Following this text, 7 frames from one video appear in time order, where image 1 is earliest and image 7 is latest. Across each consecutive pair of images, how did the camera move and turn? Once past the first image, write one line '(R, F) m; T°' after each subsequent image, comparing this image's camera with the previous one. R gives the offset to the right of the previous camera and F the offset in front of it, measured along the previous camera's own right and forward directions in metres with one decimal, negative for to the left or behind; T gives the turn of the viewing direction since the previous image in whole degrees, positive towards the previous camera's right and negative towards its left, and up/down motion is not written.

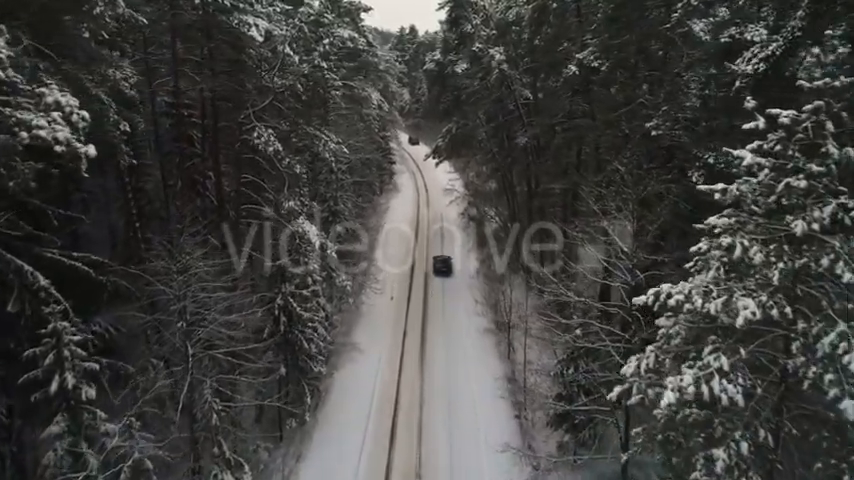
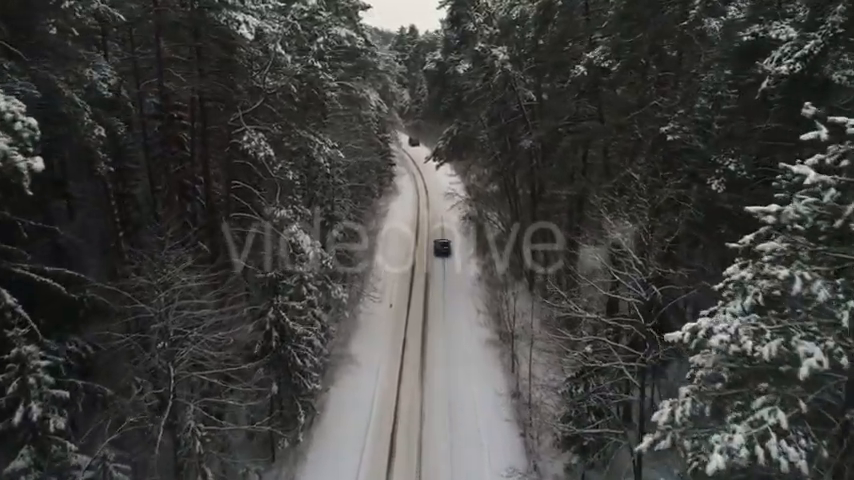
(0.0, +0.9) m; 0°
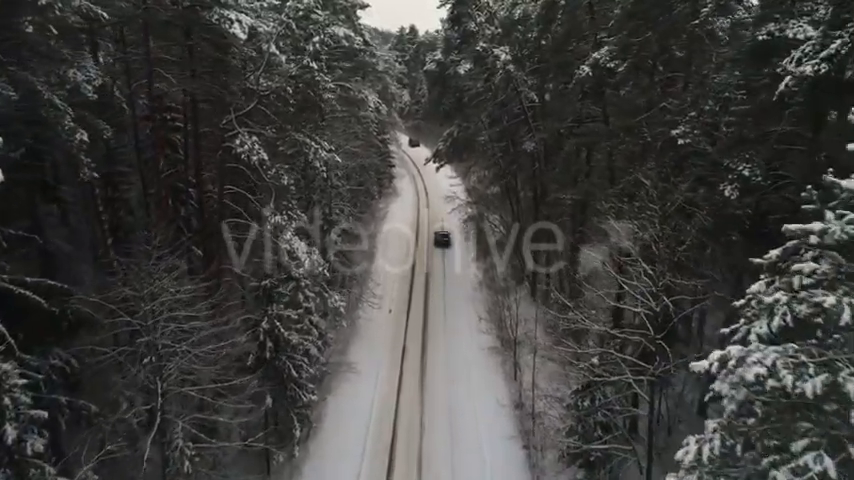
(0.0, +0.6) m; 0°
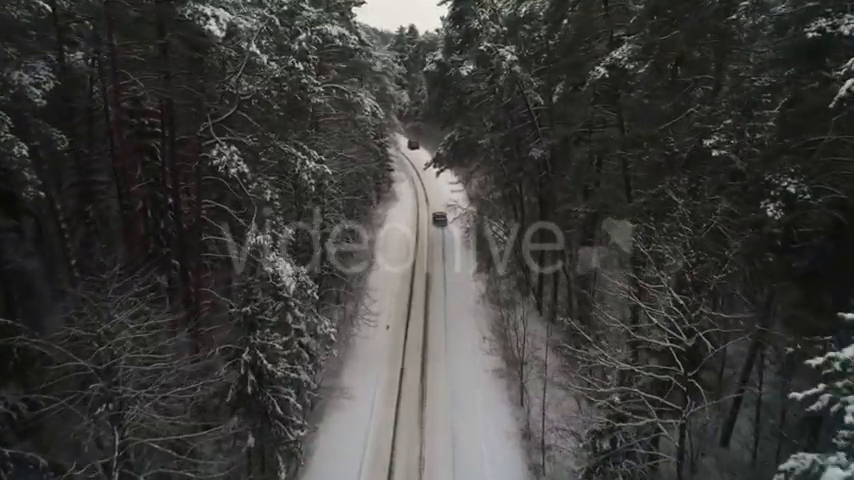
(0.0, +1.5) m; 0°
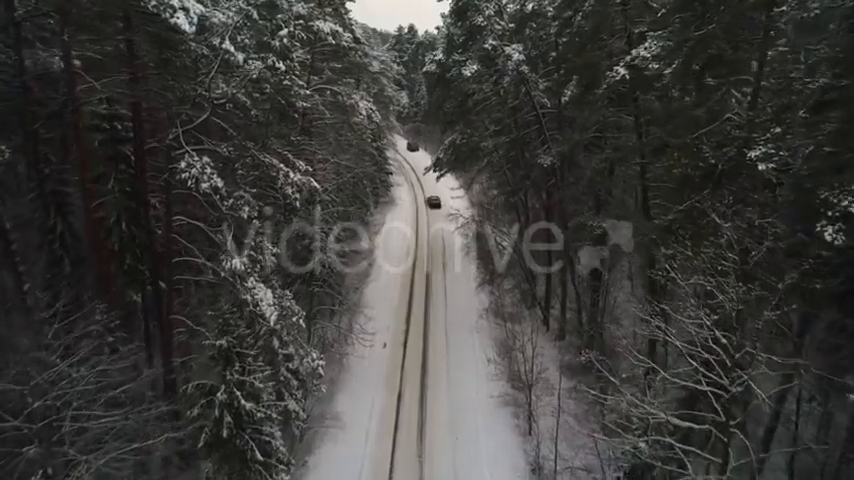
(0.0, +1.6) m; 0°
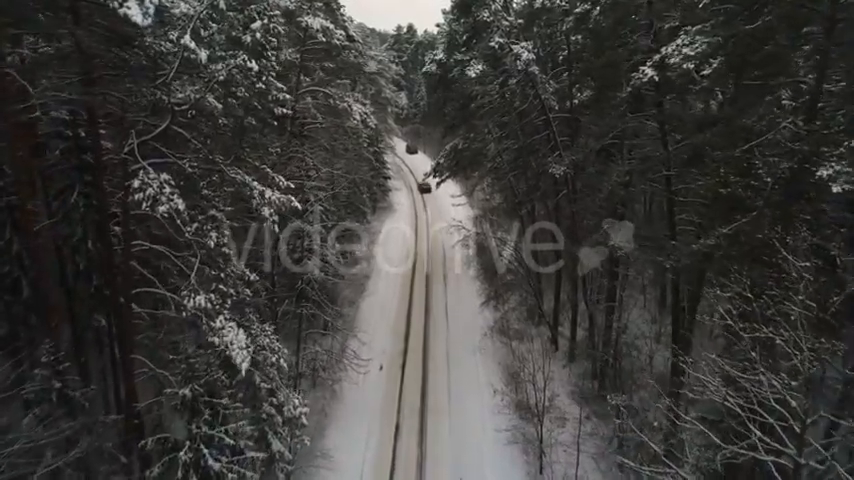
(0.0, +1.7) m; 0°
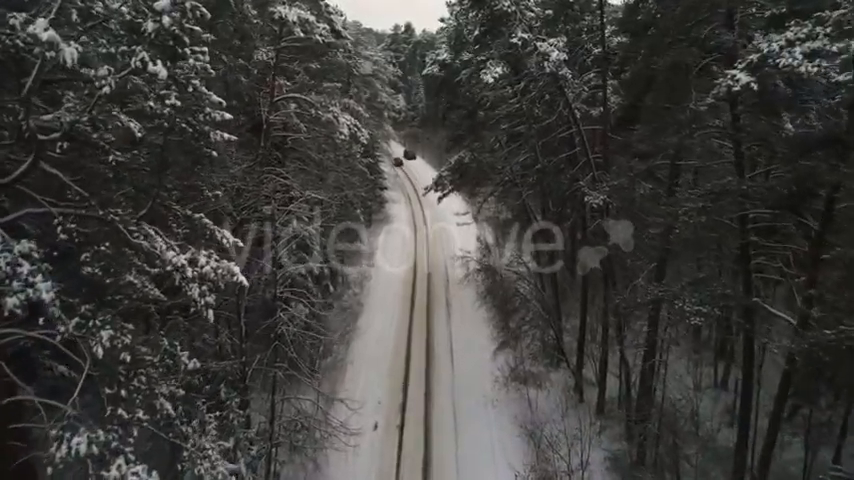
(-0.1, +3.4) m; 0°
